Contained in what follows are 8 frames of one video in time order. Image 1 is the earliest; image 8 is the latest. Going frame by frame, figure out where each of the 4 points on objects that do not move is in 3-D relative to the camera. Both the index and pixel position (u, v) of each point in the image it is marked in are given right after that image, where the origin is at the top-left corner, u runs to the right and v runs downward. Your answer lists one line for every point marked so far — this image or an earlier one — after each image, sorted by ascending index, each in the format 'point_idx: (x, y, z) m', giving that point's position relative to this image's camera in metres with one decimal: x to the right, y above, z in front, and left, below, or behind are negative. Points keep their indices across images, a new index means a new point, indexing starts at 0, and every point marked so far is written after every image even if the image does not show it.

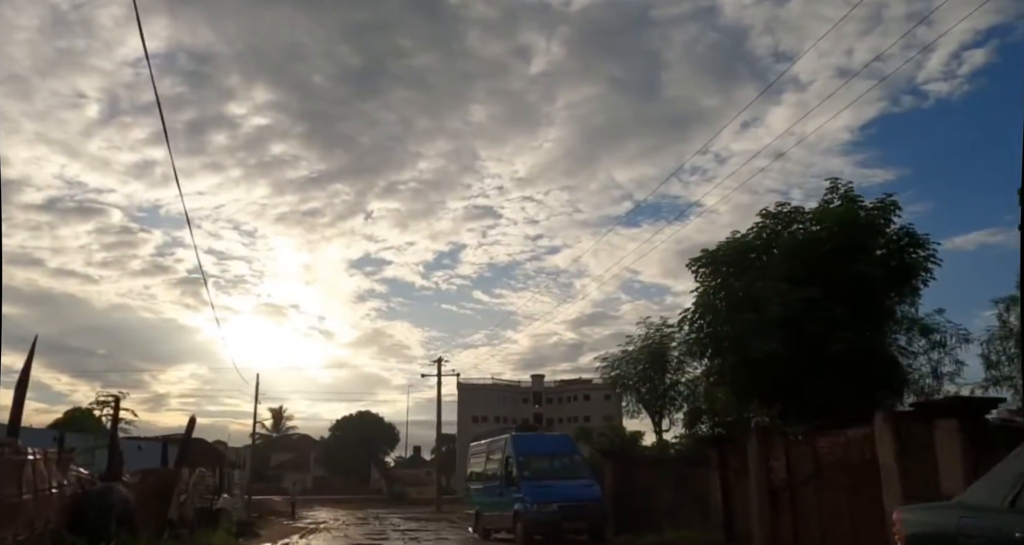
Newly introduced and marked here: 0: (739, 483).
0: (+5.1, -4.7, +16.2) m
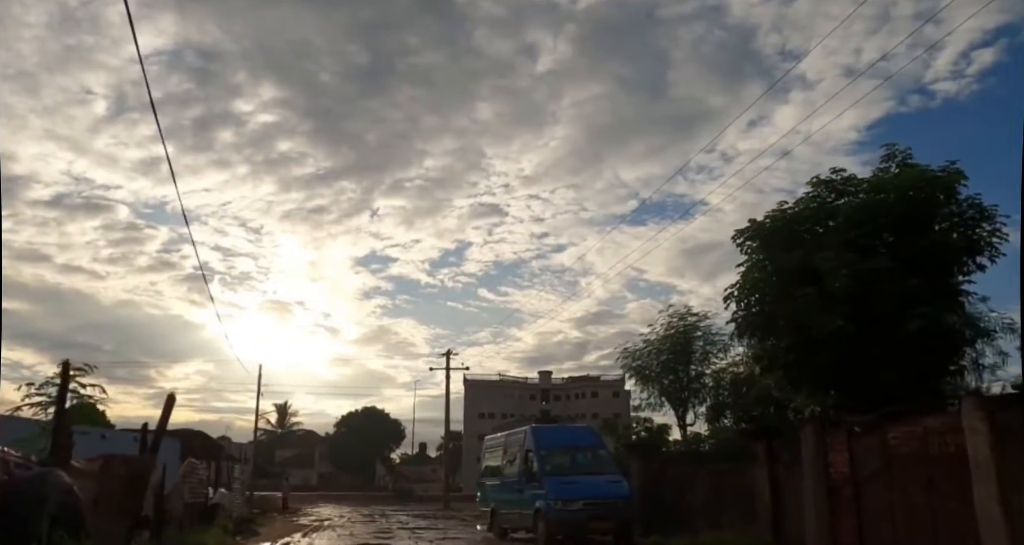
0: (+5.6, -4.2, +14.5) m
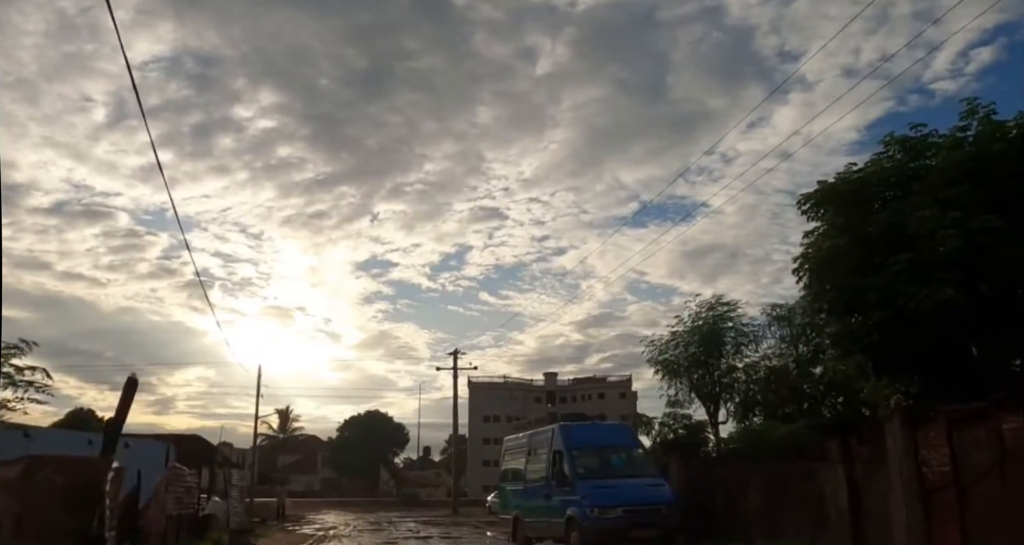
0: (+6.2, -3.6, +12.5) m
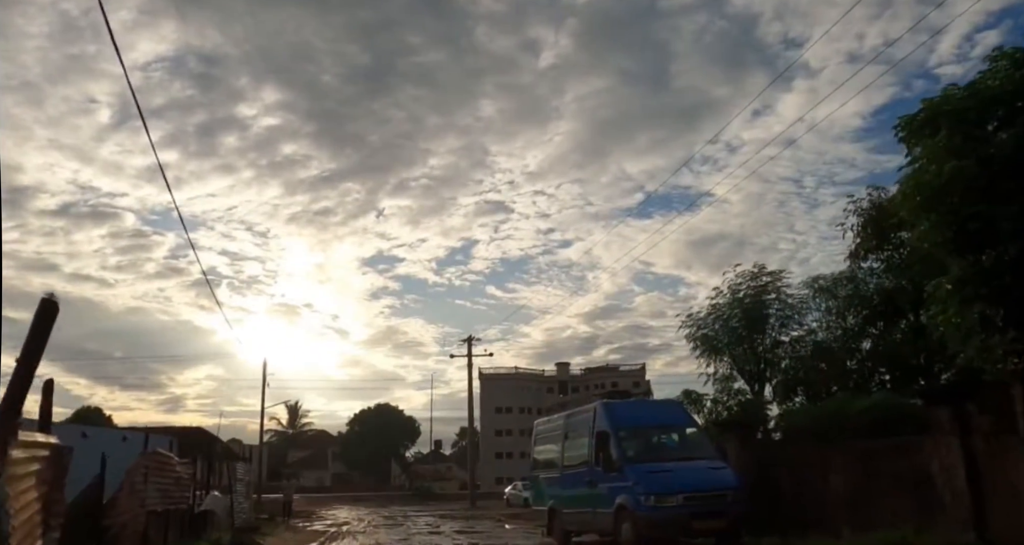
0: (+7.0, -2.6, +10.3) m
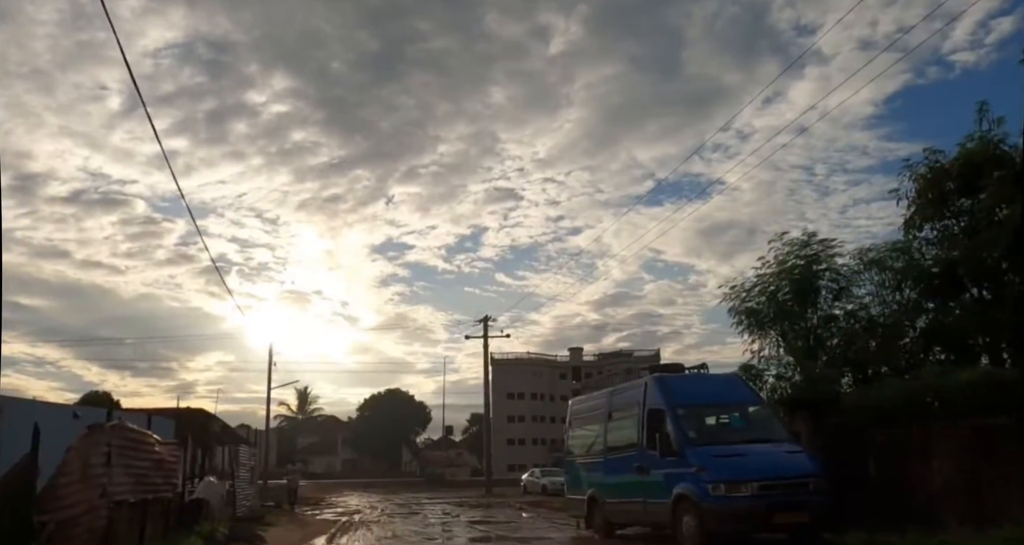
0: (+7.6, -1.9, +8.2) m
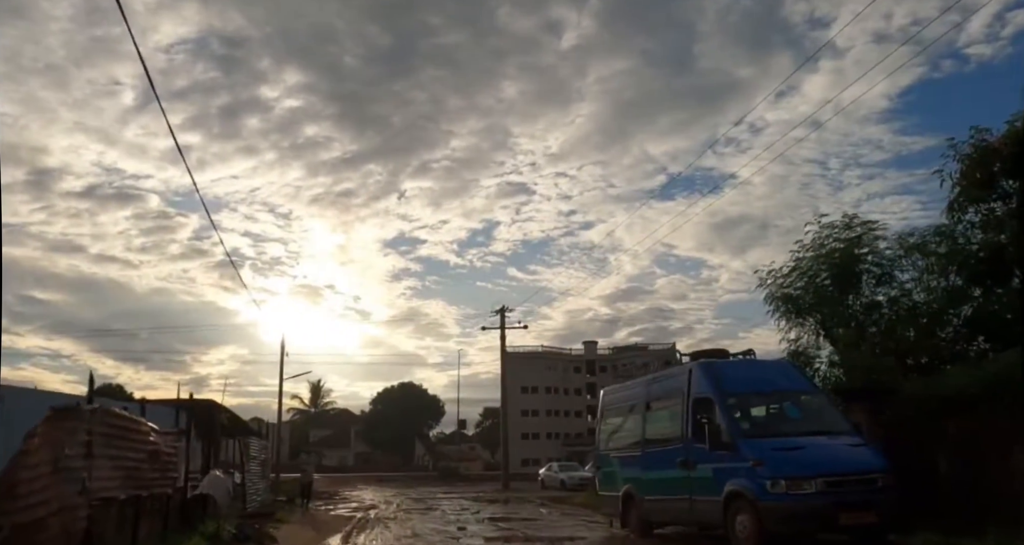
0: (+8.1, -1.5, +6.9) m
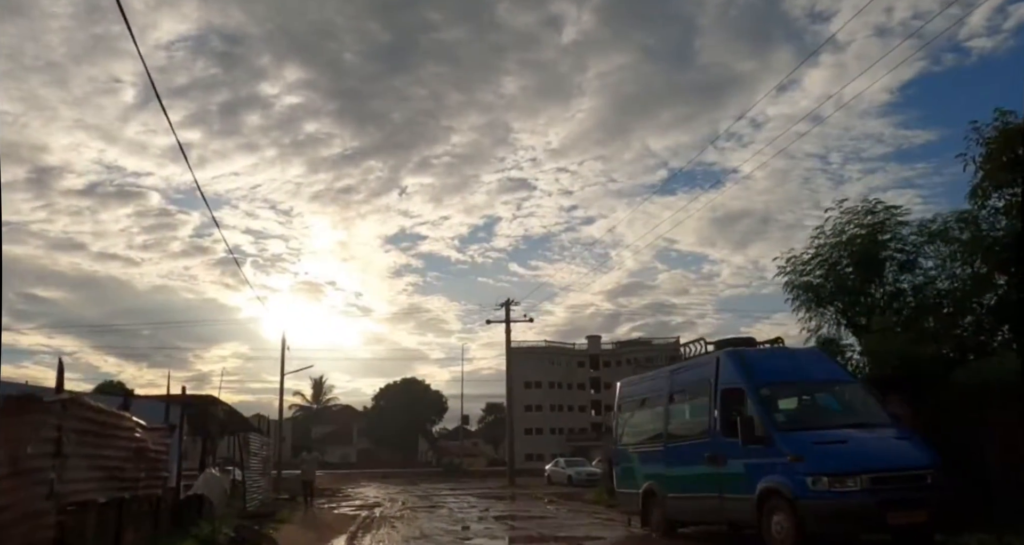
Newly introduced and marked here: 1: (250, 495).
0: (+8.3, -1.2, +6.1) m
1: (-7.1, -6.0, +19.6) m
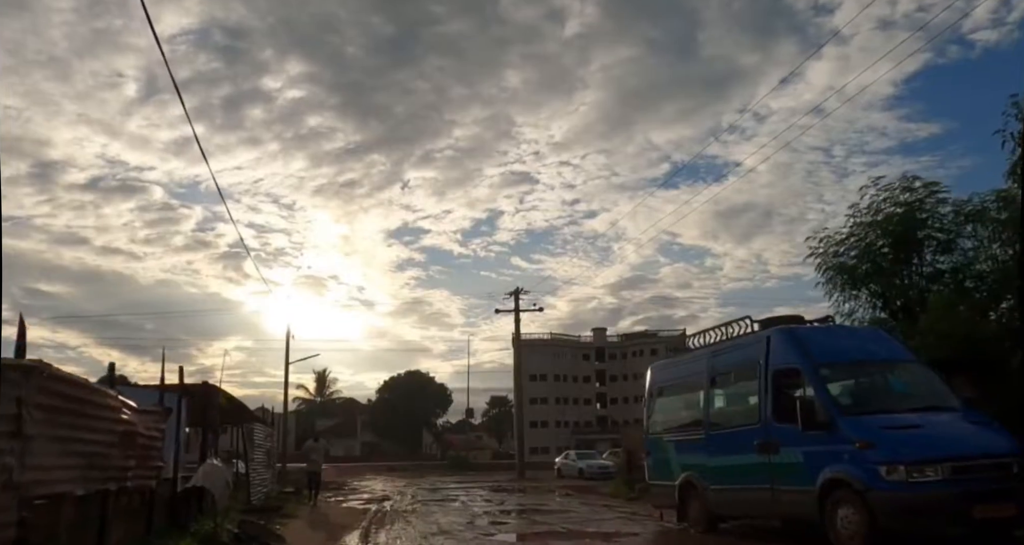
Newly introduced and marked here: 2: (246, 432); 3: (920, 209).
0: (+8.7, -0.8, +5.0) m
1: (-6.6, -5.5, +18.6) m
2: (-7.3, -4.3, +19.8) m
3: (+11.2, +1.7, +19.7) m
